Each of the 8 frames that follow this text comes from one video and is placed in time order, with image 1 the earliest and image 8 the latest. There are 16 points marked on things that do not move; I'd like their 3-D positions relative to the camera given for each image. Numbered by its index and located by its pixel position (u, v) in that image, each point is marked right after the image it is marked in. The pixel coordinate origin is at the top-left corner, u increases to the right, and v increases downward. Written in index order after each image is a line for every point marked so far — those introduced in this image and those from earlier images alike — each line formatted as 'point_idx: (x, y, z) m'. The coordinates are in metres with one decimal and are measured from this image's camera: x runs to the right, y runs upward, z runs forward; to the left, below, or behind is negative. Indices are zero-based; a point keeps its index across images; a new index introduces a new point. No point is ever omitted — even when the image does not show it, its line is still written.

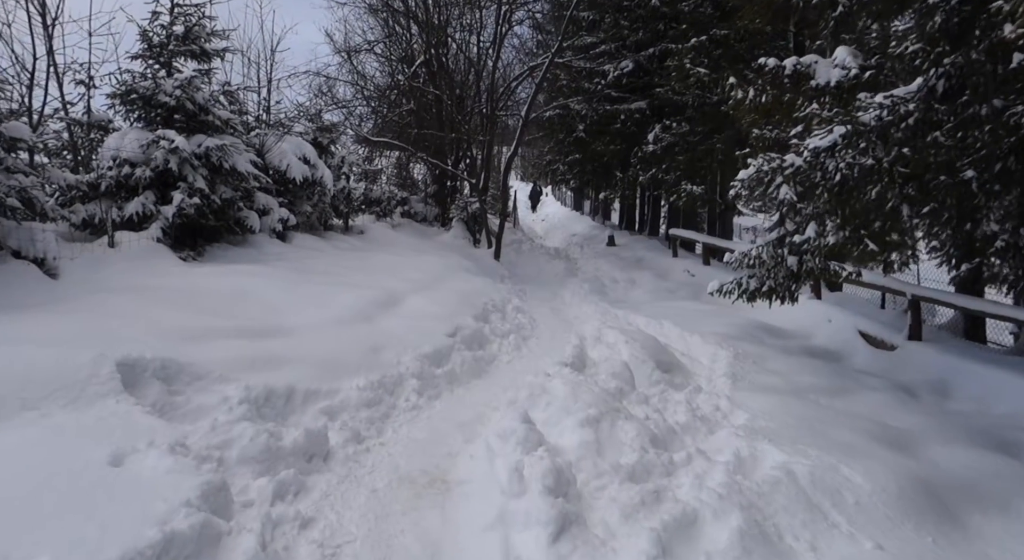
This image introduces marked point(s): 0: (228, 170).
0: (-4.4, +1.7, +9.8) m
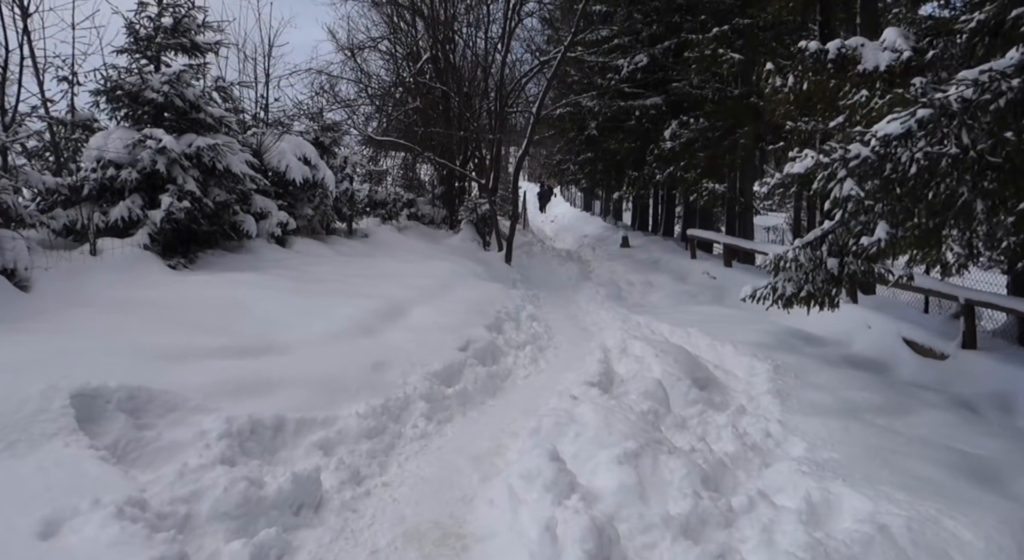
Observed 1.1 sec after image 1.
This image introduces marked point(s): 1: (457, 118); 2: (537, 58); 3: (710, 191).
0: (-4.2, +1.6, +9.2) m
1: (-1.4, +4.1, +15.9) m
2: (+0.6, +5.8, +16.5) m
3: (+4.5, +2.0, +14.0) m
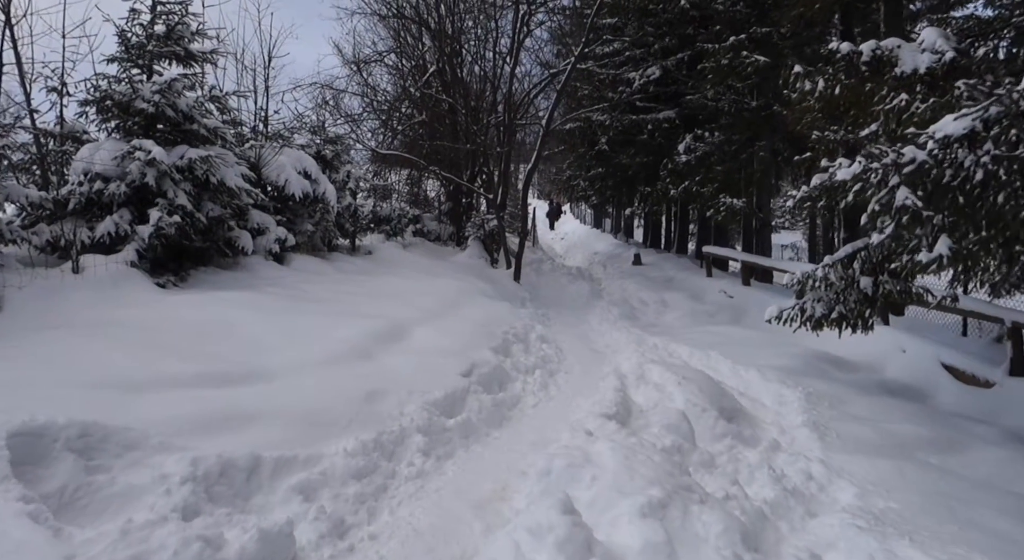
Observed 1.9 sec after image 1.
0: (-4.1, +1.3, +8.8) m
1: (-1.2, +3.6, +15.5) m
2: (+0.9, +5.3, +16.2) m
3: (+4.7, +1.6, +13.5) m
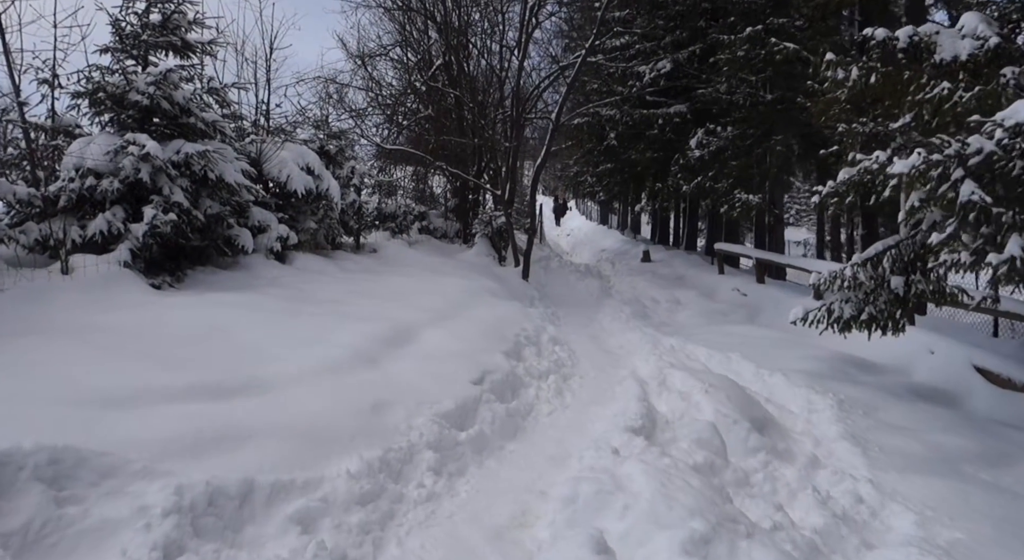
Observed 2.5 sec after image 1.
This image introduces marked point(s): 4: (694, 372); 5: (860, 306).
0: (-3.9, +1.3, +8.5) m
1: (-1.0, +3.7, +15.1) m
2: (+1.1, +5.4, +15.8) m
3: (+4.8, +1.6, +13.1) m
4: (+1.9, -0.9, +6.5) m
5: (+3.8, -0.3, +6.8) m
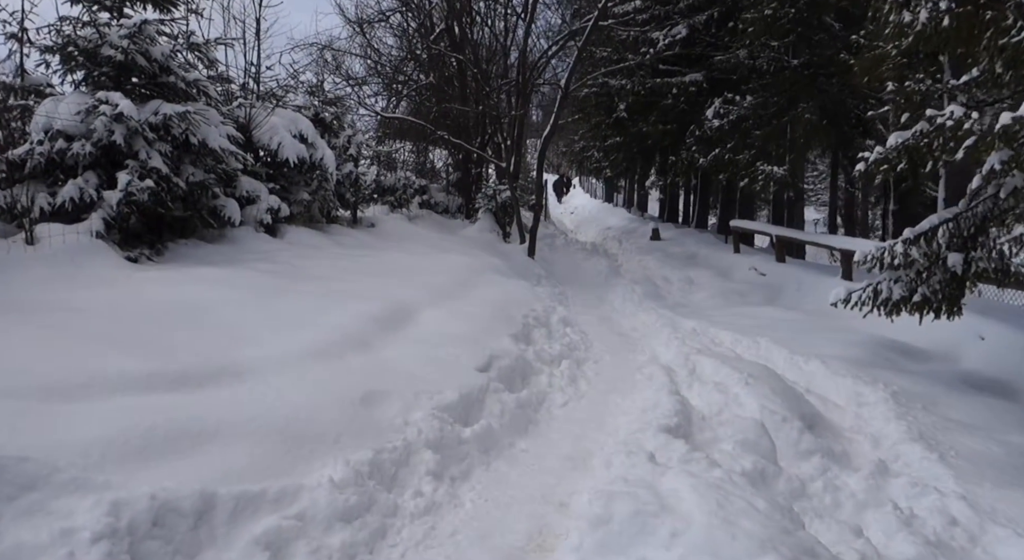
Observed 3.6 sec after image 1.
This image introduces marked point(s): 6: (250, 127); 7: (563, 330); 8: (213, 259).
0: (-3.8, +1.6, +7.8) m
1: (-0.8, +4.2, +14.4) m
2: (+1.2, +5.9, +14.9) m
3: (+5.0, +2.0, +12.4) m
4: (+2.0, -0.7, +5.8) m
5: (+3.9, -0.1, +6.1) m
6: (-4.0, +2.3, +9.7) m
7: (+0.6, -0.6, +7.5) m
8: (-3.5, +0.2, +7.3) m
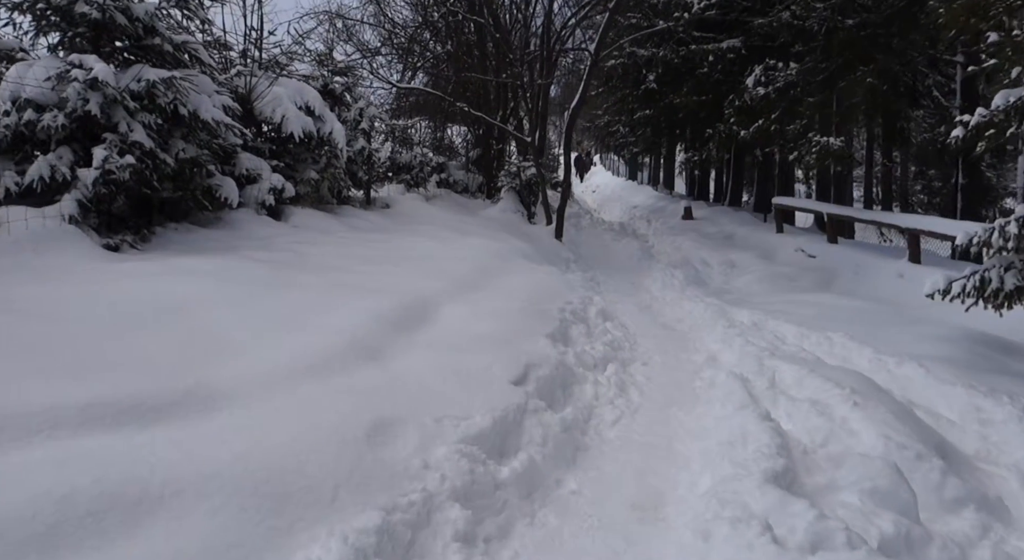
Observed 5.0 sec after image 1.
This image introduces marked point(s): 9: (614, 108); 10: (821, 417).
0: (-3.5, +1.7, +6.9) m
1: (-0.3, +4.5, +13.3) m
2: (+1.7, +6.3, +13.8) m
3: (+5.4, +2.4, +11.3) m
4: (+2.3, -0.6, +4.8) m
5: (+4.2, 0.0, +5.1) m
6: (-3.6, +2.5, +8.8) m
7: (+1.0, -0.5, +6.6) m
8: (-3.2, +0.4, +6.5) m
9: (+3.1, +5.2, +19.0) m
10: (+1.7, -0.8, +3.6) m
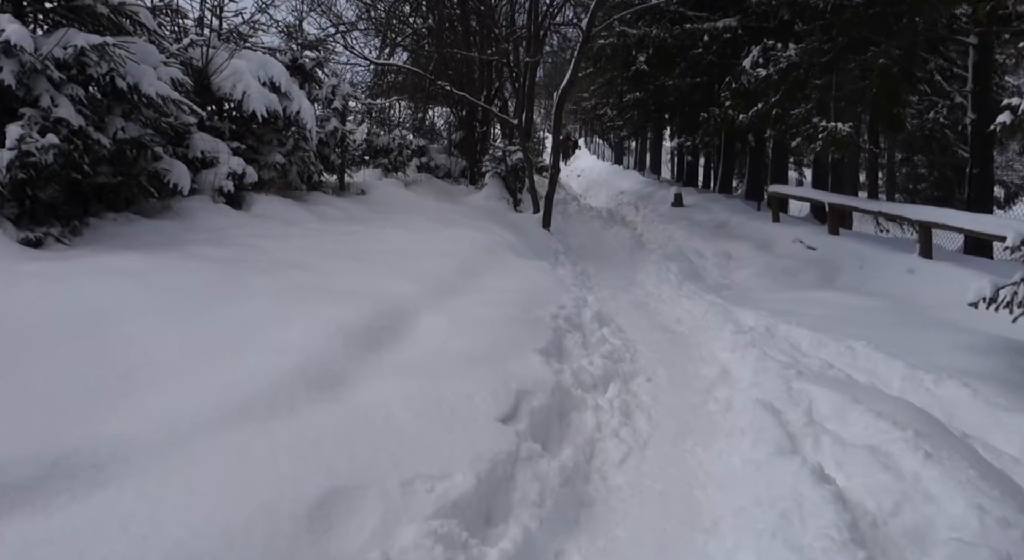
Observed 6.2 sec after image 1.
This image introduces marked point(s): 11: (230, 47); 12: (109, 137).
0: (-3.6, +1.8, +6.0) m
1: (-0.6, +4.7, +12.4) m
2: (+1.4, +6.5, +12.9) m
3: (+5.2, +2.5, +10.6) m
4: (+2.2, -0.7, +4.2) m
5: (+4.1, 0.0, +4.4) m
6: (-3.8, +2.6, +7.9) m
7: (+0.8, -0.5, +5.9) m
8: (-3.3, +0.4, +5.6) m
9: (+2.7, +5.6, +18.2) m
10: (+1.7, -0.9, +2.9) m
11: (-3.7, +3.1, +8.2) m
12: (-3.7, +1.3, +5.8) m
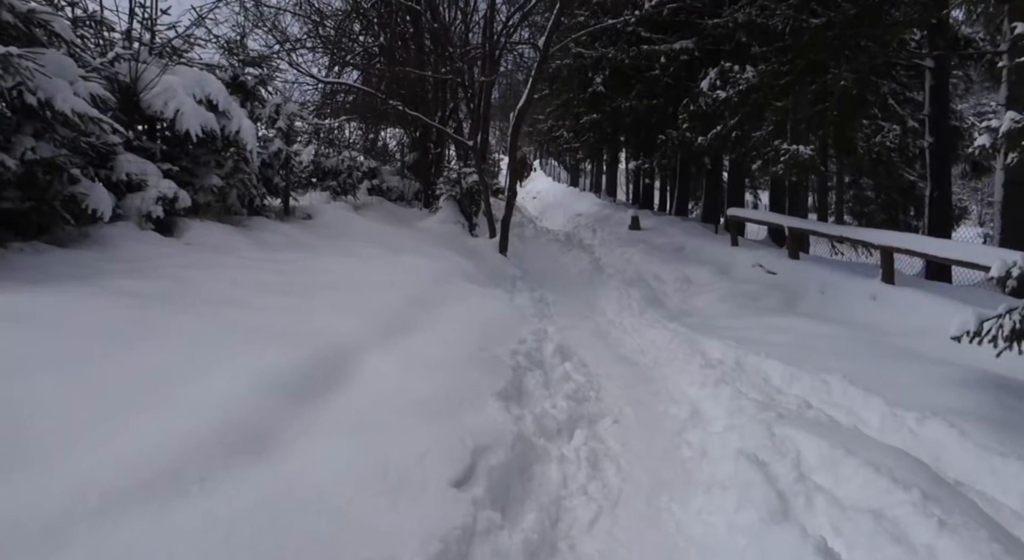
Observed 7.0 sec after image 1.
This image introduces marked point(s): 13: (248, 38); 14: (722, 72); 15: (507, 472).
0: (-4.0, +1.4, +5.4) m
1: (-1.5, +4.2, +12.1) m
2: (+0.5, +6.0, +12.8) m
3: (+4.4, +2.1, +10.6) m
4: (+1.9, -0.9, +3.9) m
5: (+3.8, -0.2, +4.3) m
6: (-4.3, +2.2, +7.3) m
7: (+0.4, -0.8, +5.5) m
8: (-3.6, +0.1, +5.0) m
9: (+1.4, +4.9, +18.1) m
10: (+1.5, -1.0, +2.6) m
11: (-4.3, +2.7, +7.7) m
12: (-4.1, +1.0, +5.2) m
13: (-4.3, +3.9, +10.3) m
14: (+4.0, +3.9, +11.9) m
15: (0.0, -1.0, +3.3) m
